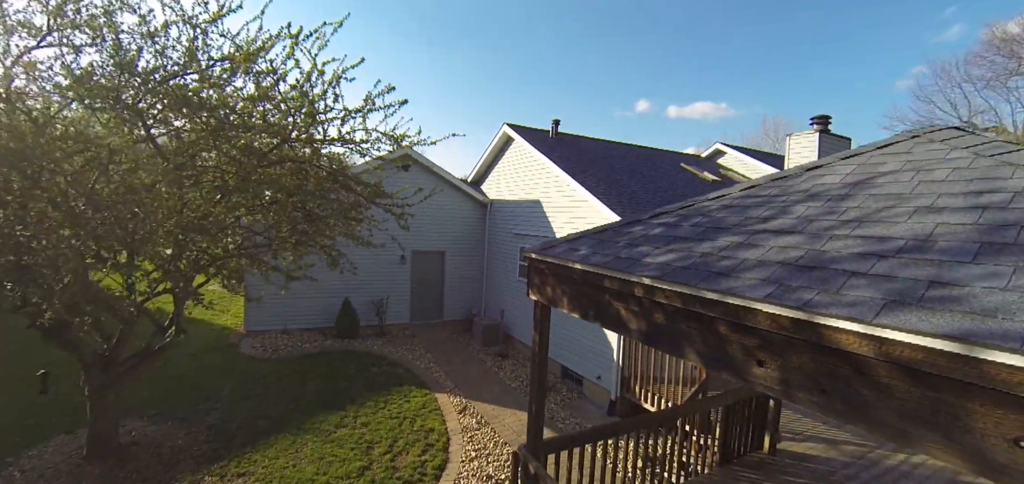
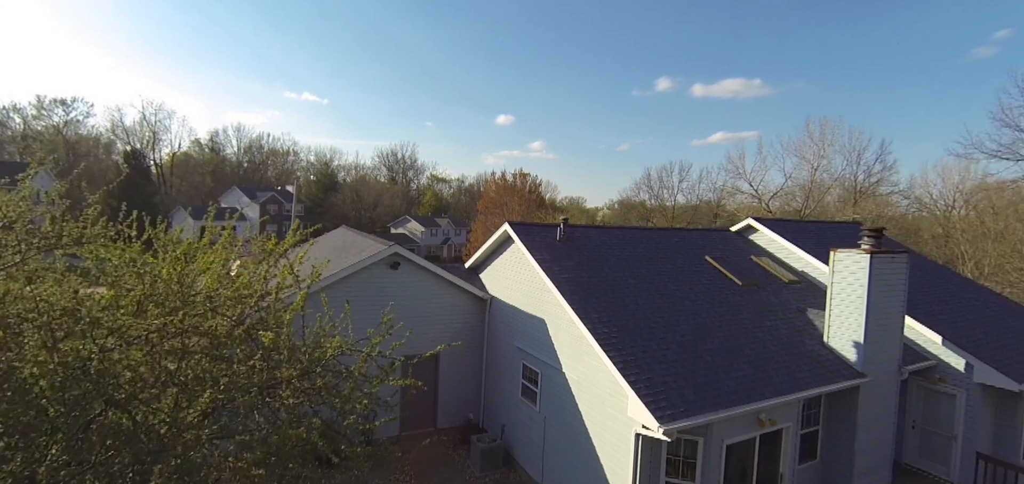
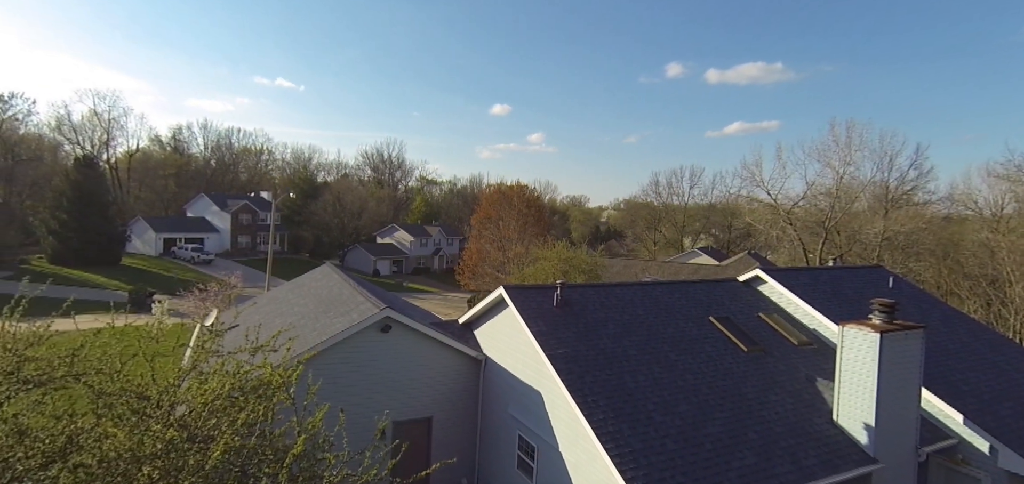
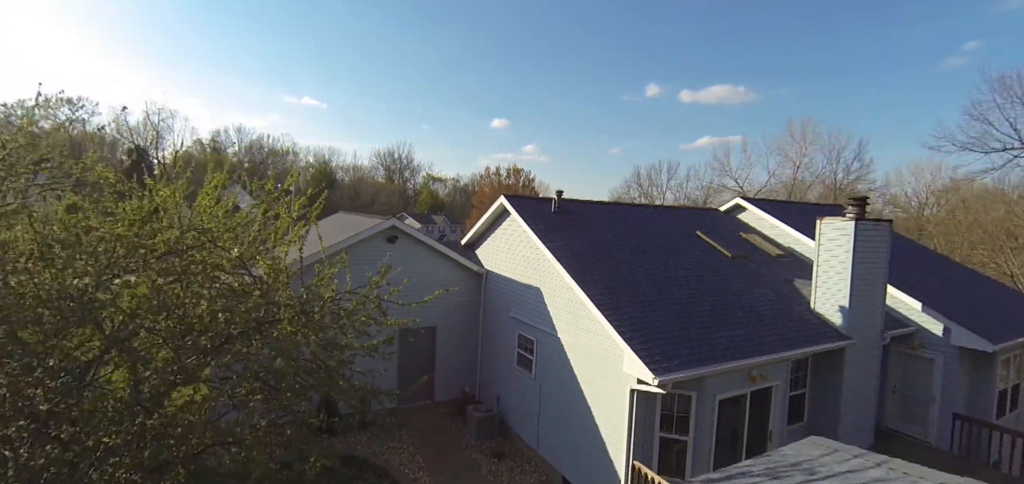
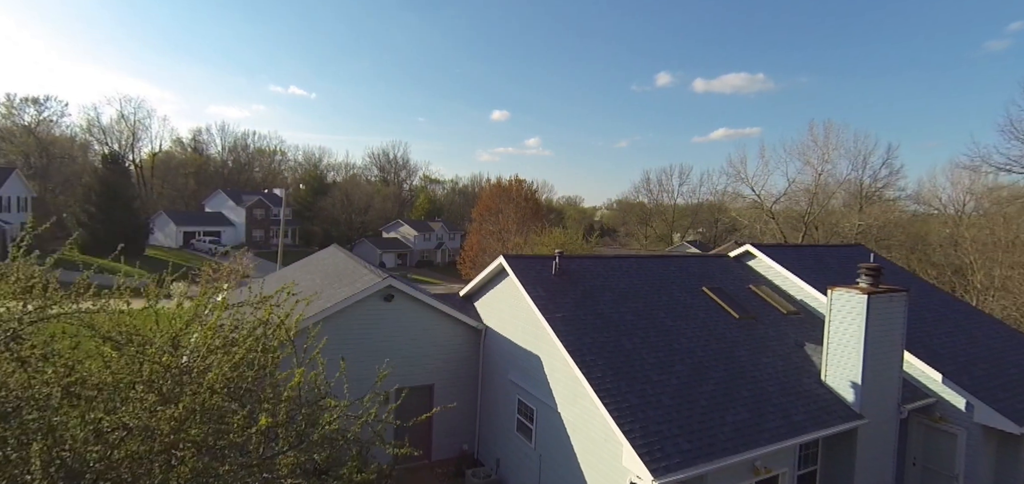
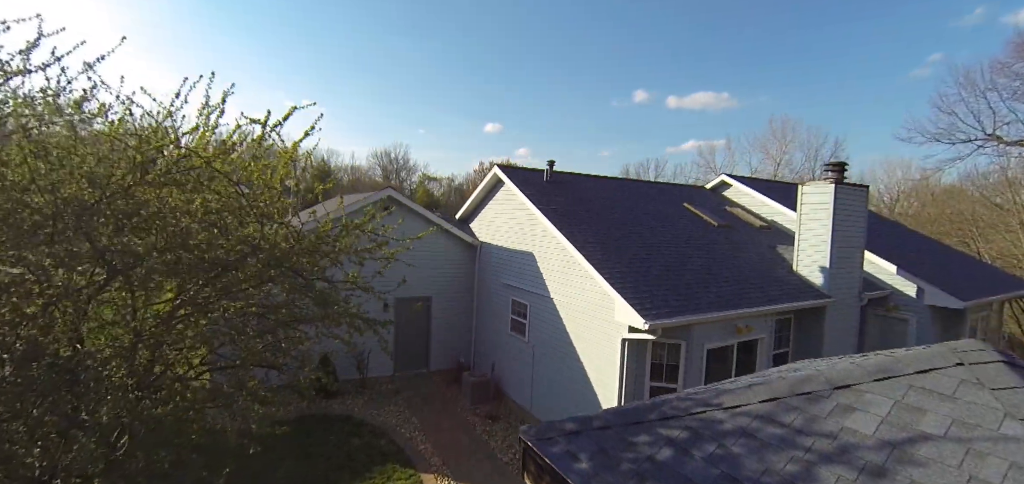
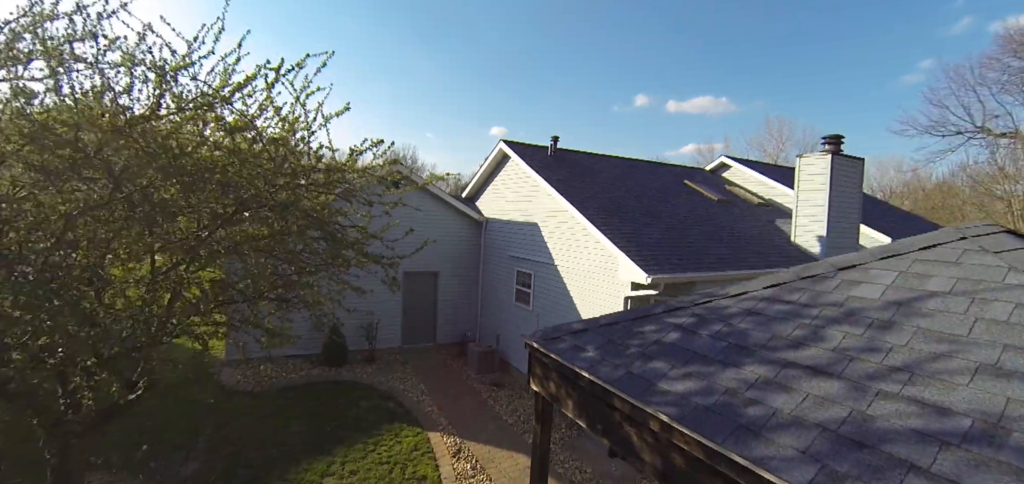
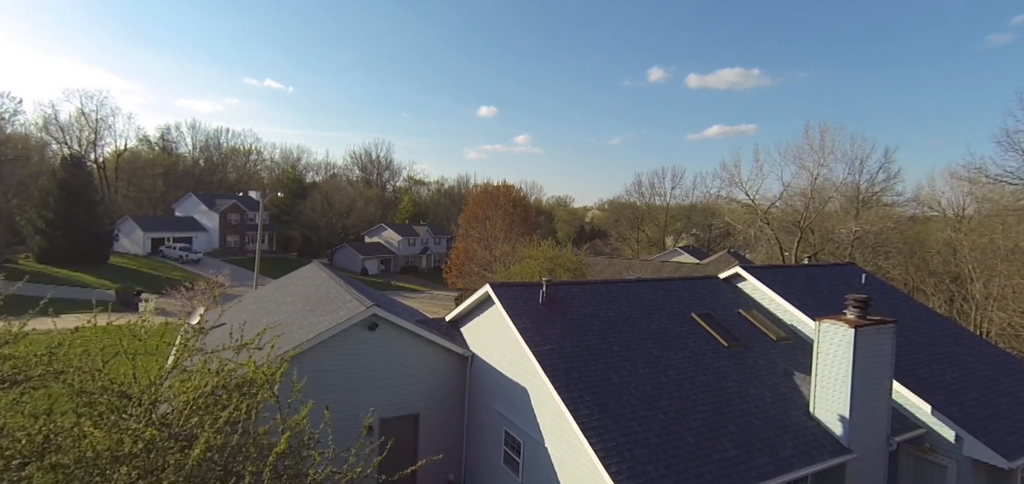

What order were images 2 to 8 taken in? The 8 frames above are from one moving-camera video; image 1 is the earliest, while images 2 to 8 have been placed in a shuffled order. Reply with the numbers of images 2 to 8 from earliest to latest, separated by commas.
7, 6, 4, 2, 5, 8, 3
